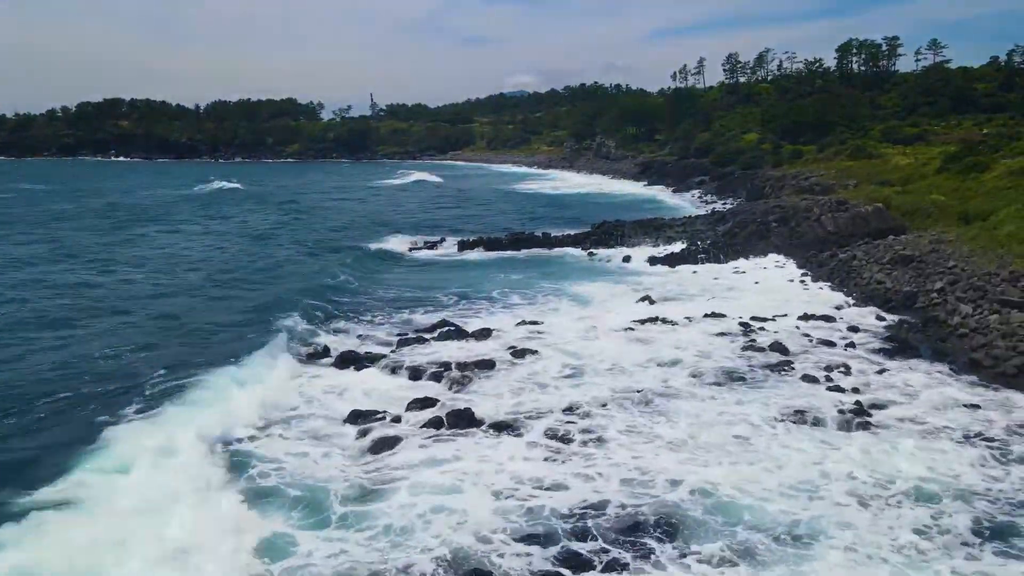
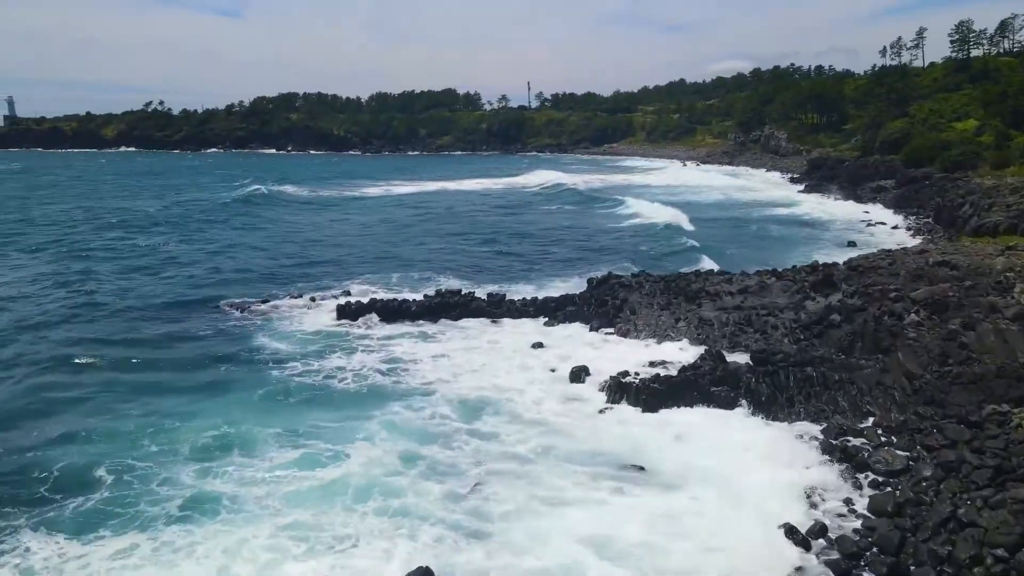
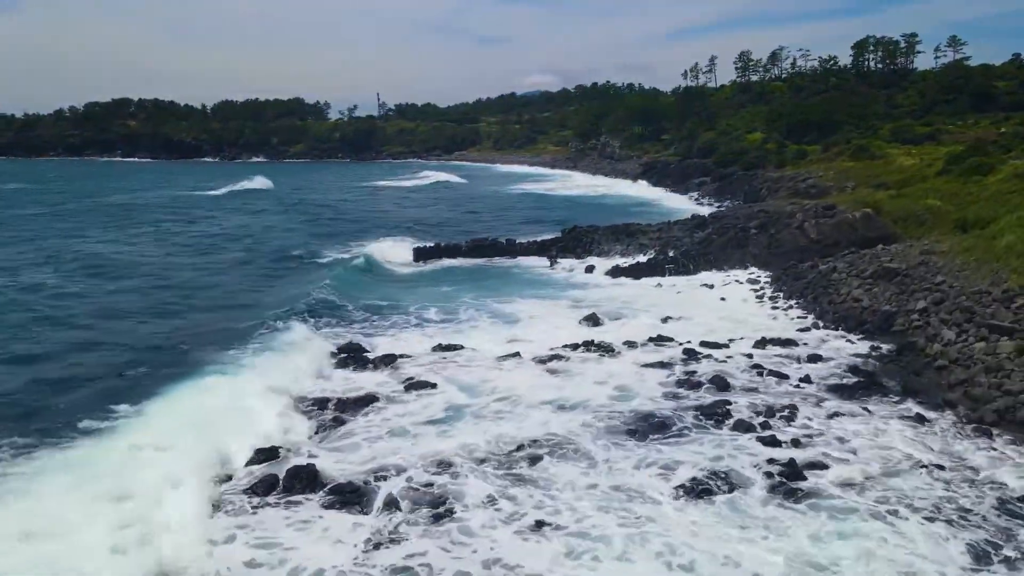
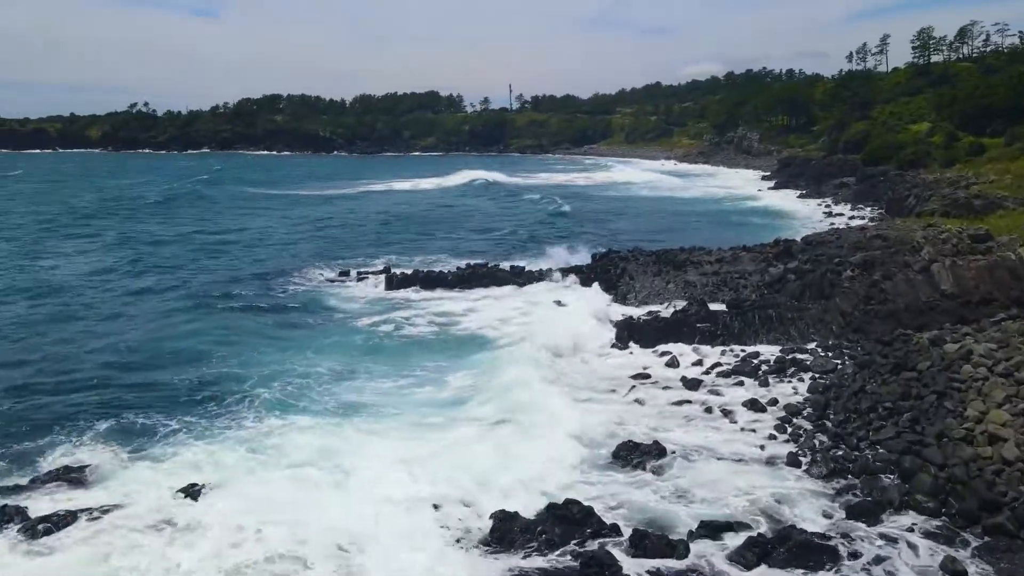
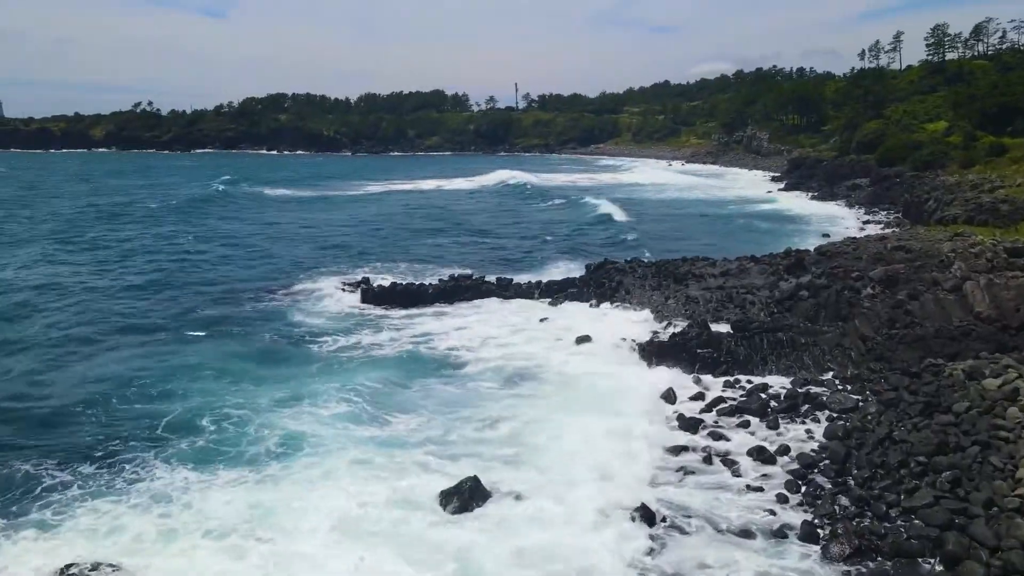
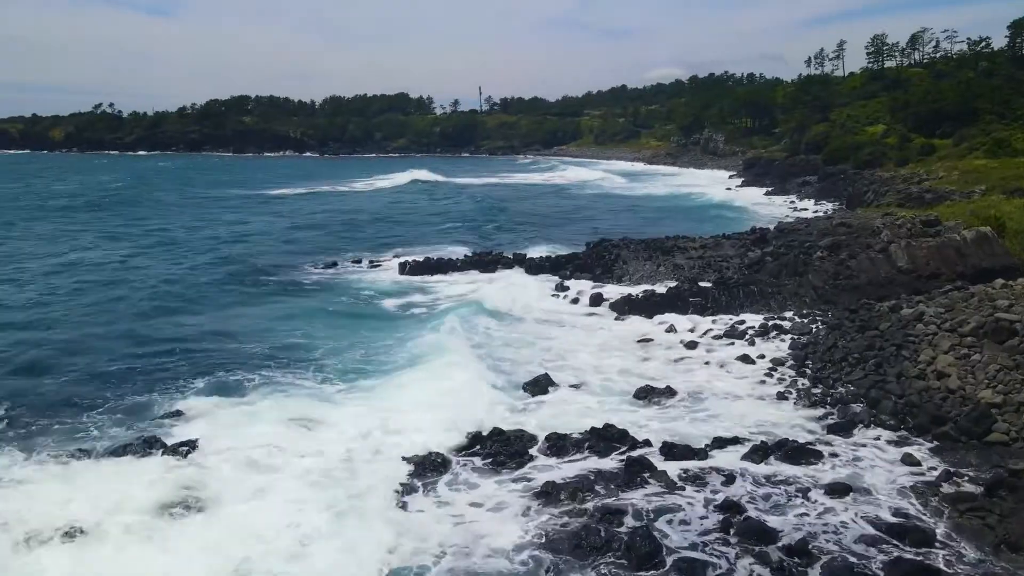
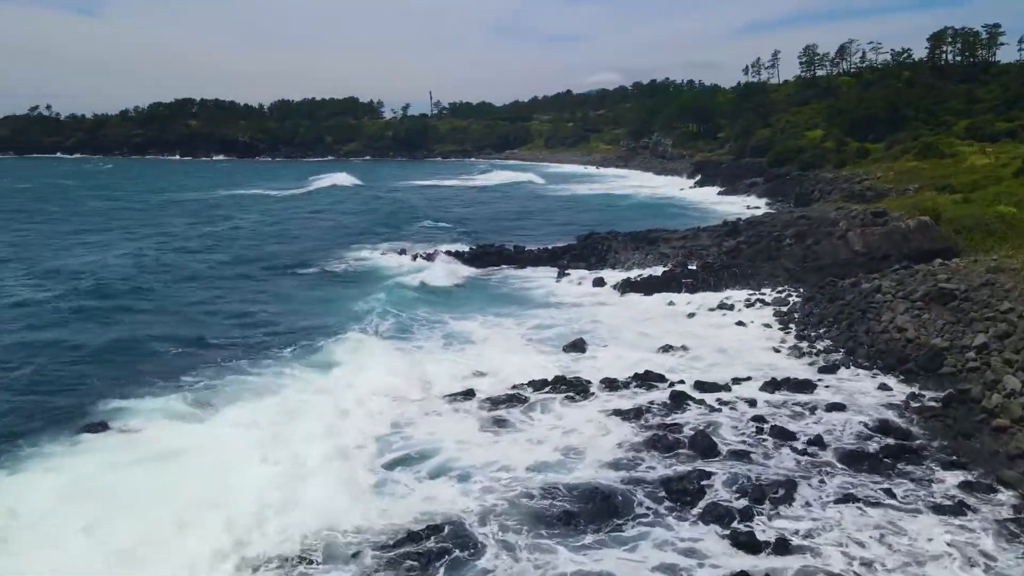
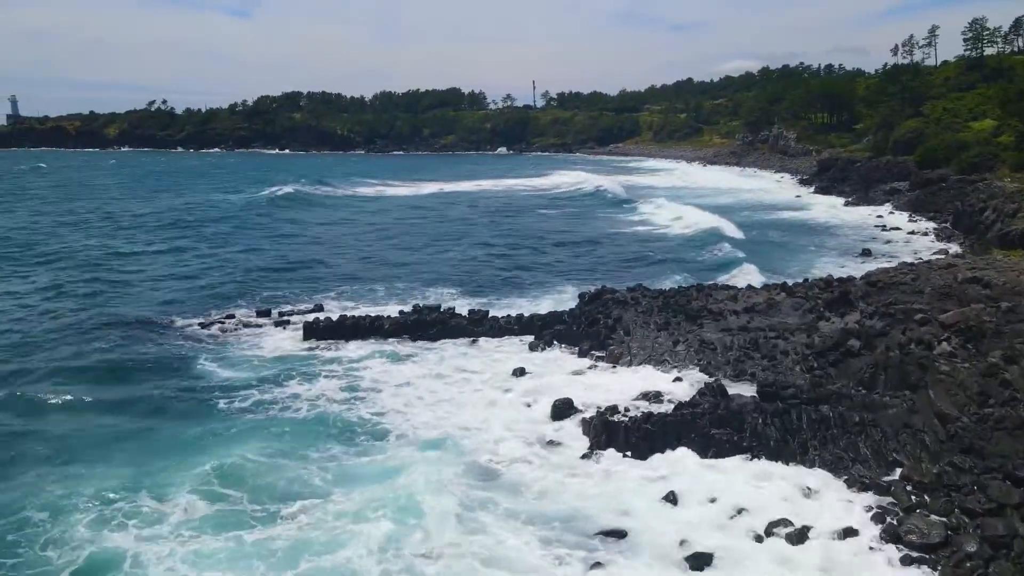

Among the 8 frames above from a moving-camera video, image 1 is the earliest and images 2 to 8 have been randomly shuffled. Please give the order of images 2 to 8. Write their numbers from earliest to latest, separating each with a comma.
3, 7, 6, 4, 5, 2, 8
